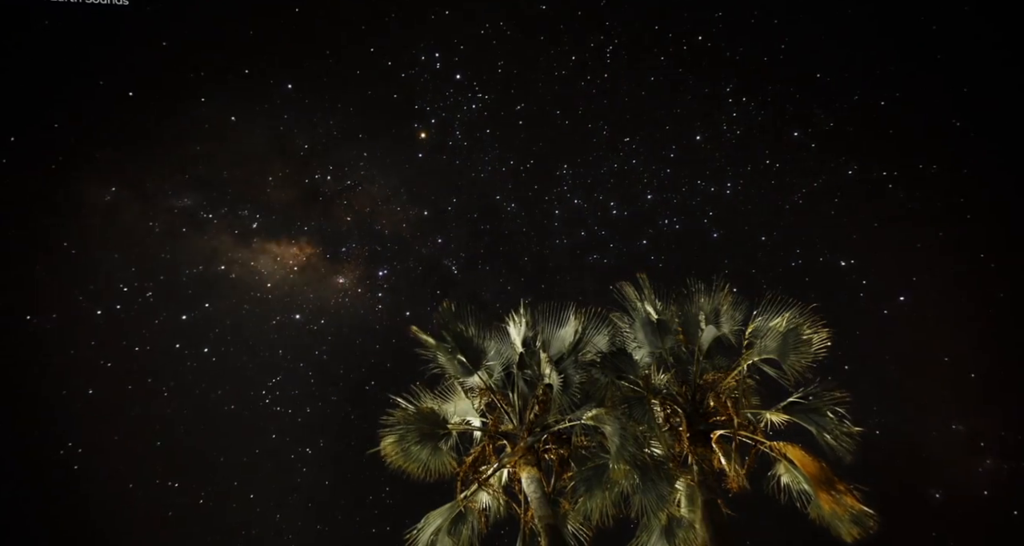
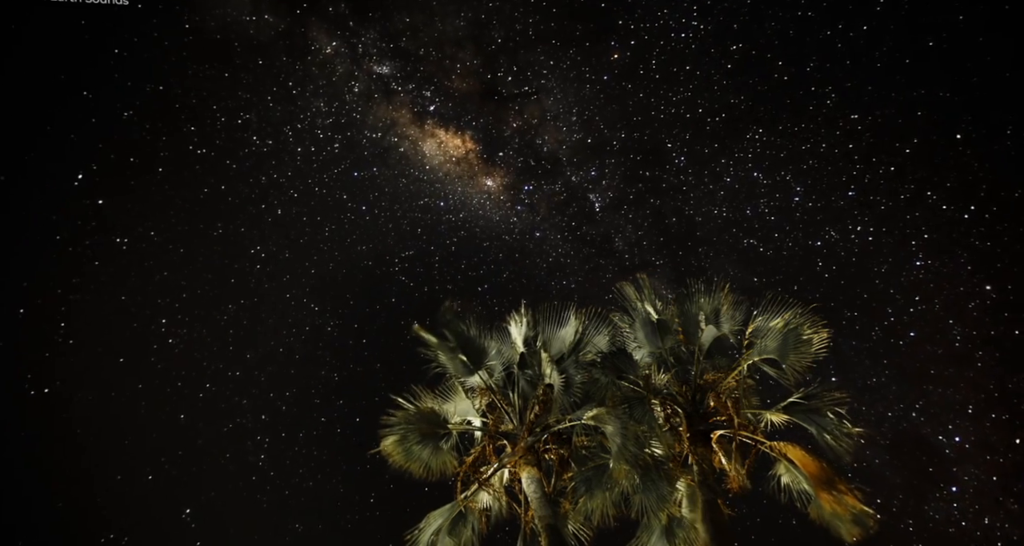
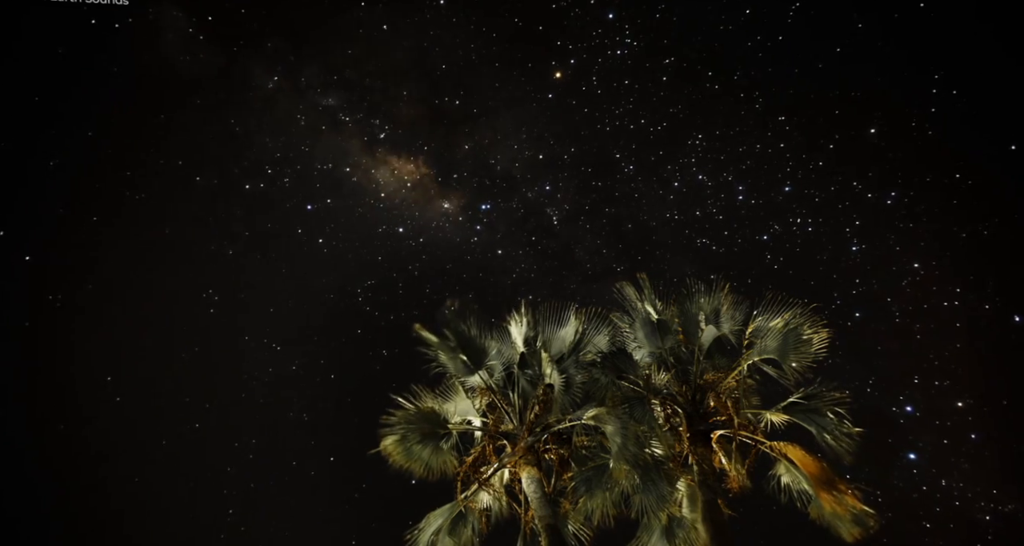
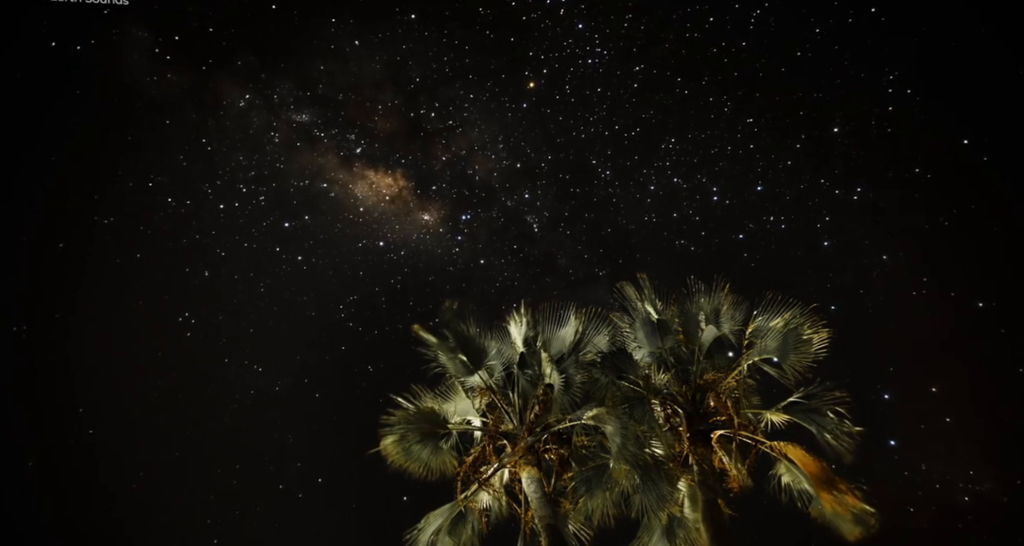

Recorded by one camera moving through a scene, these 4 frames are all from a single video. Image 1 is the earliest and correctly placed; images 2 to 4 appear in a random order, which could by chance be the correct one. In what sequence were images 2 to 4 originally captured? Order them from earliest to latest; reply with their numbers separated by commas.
4, 3, 2
